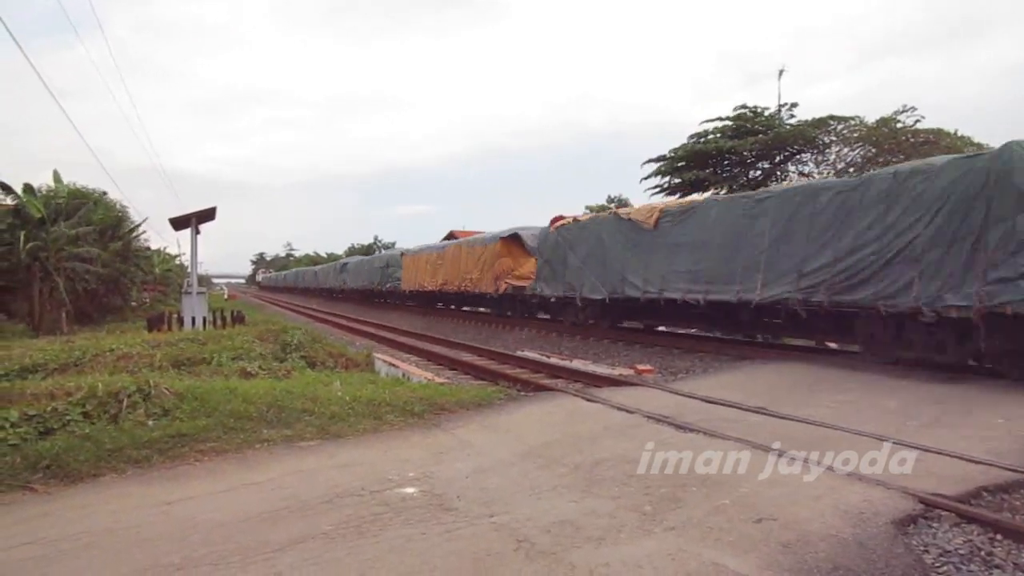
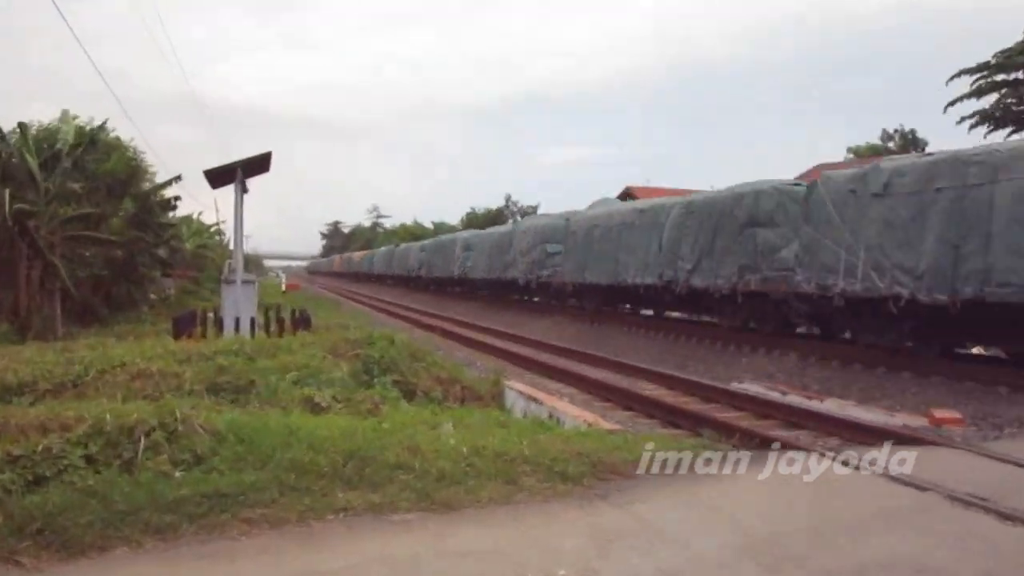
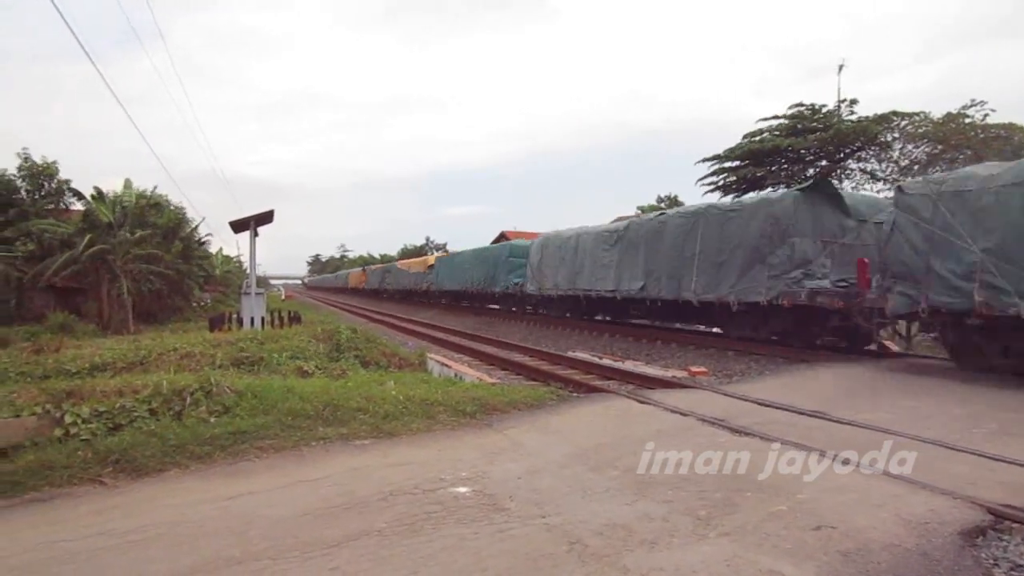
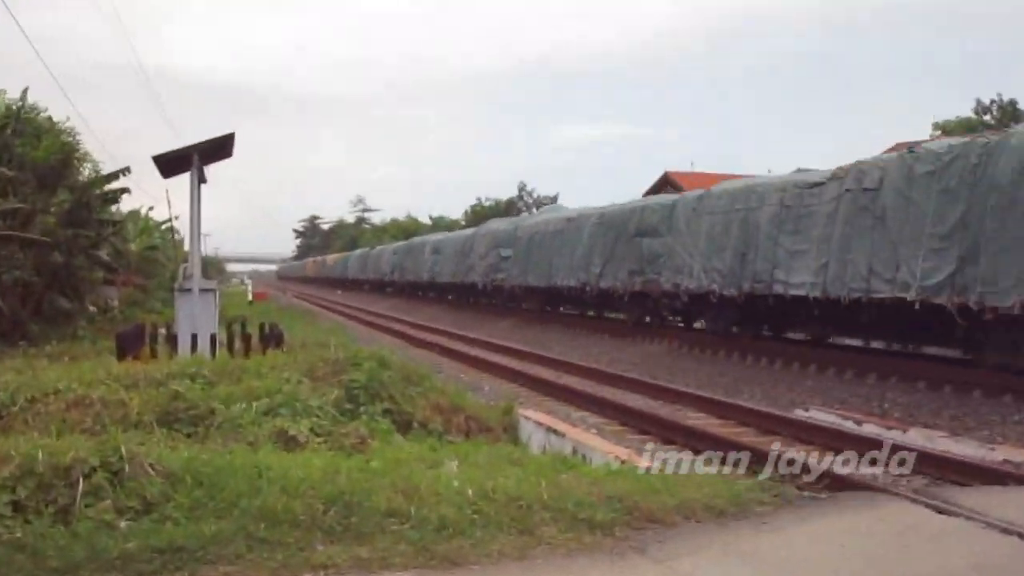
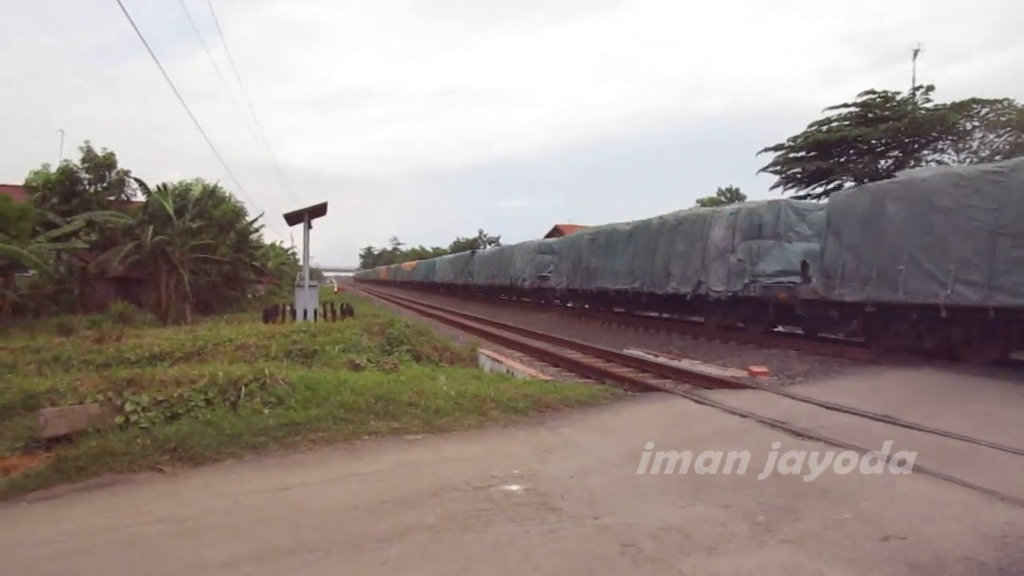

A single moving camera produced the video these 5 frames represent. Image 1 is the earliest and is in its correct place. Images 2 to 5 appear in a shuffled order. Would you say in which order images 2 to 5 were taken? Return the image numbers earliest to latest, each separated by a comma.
3, 5, 2, 4
